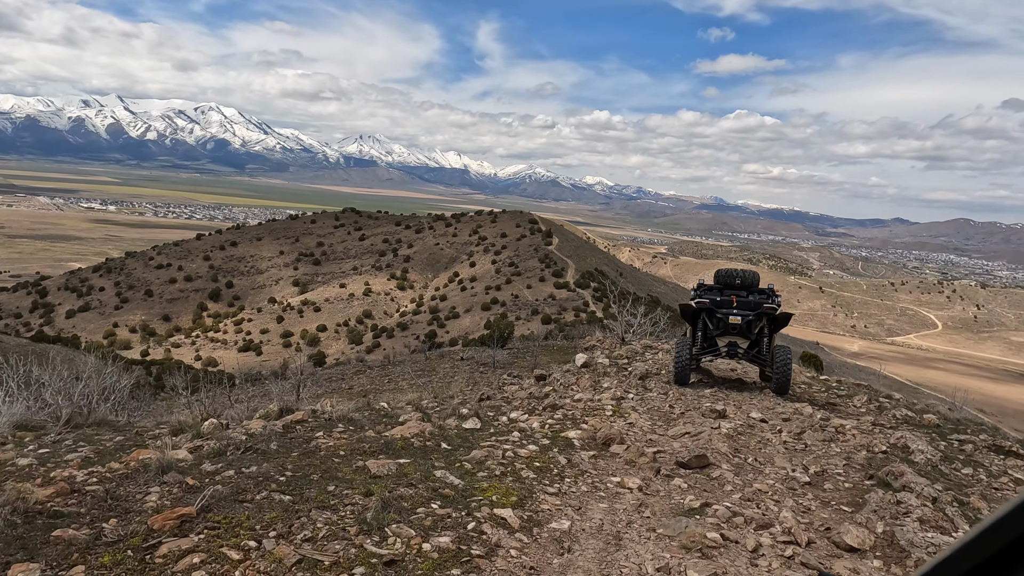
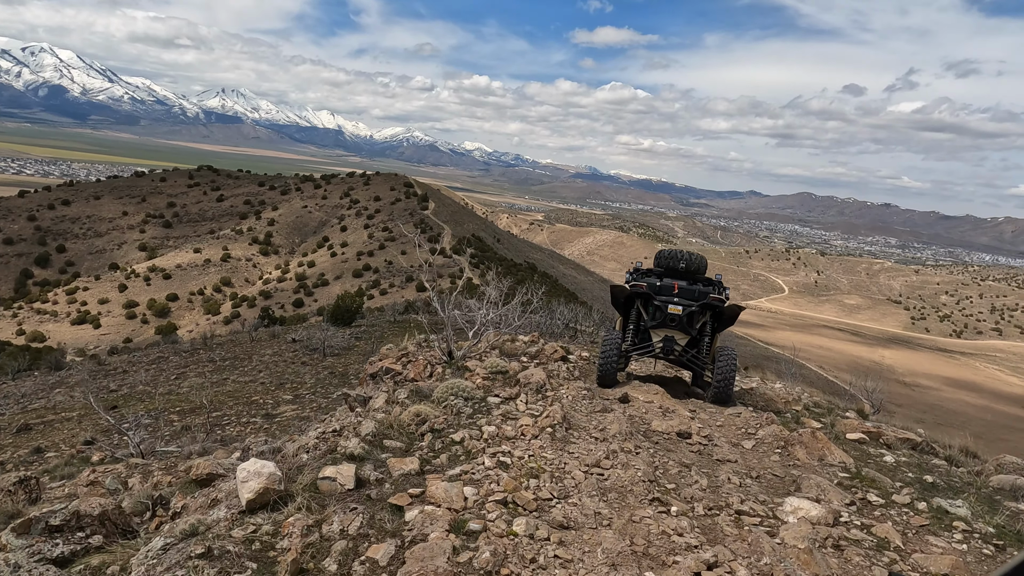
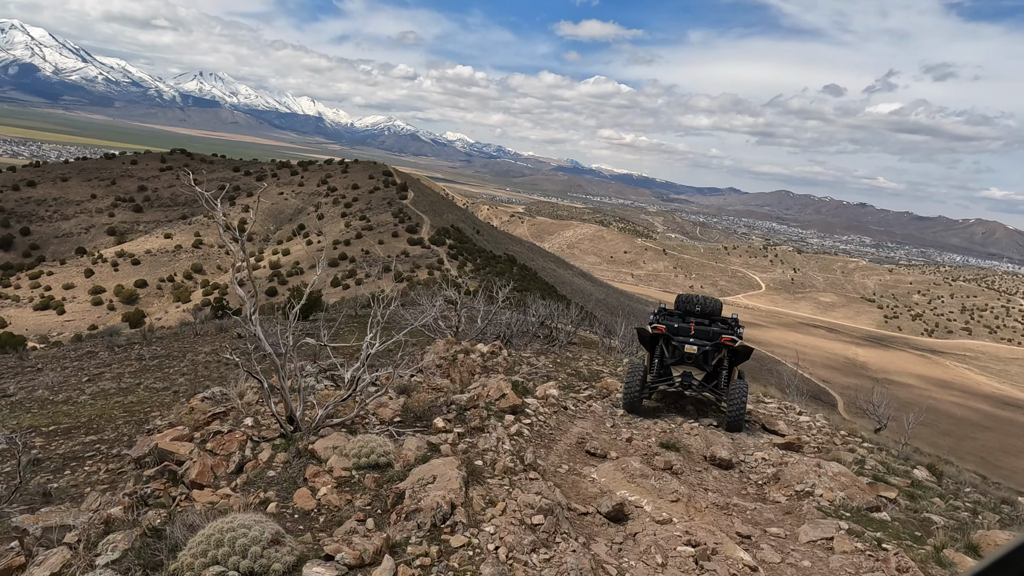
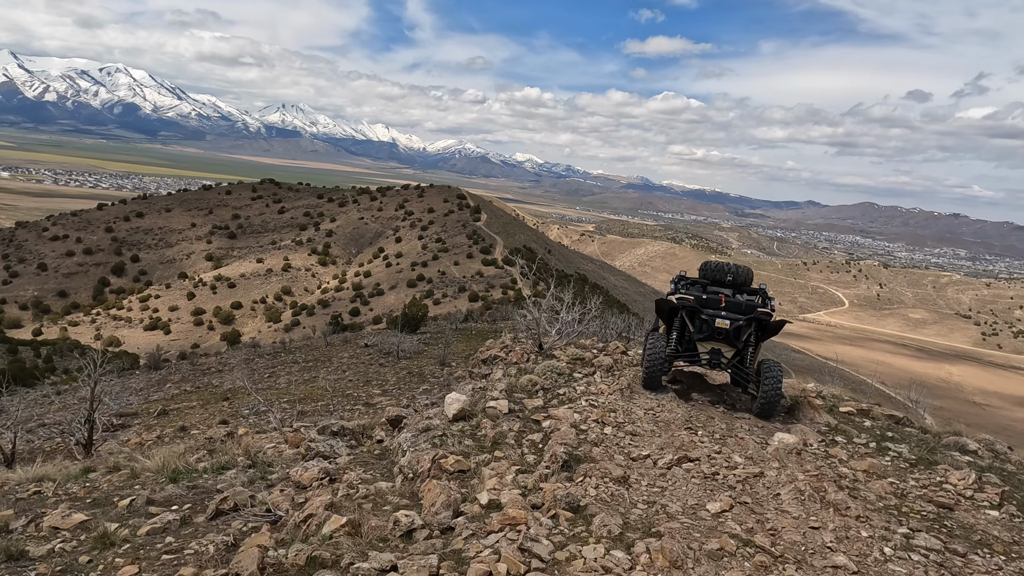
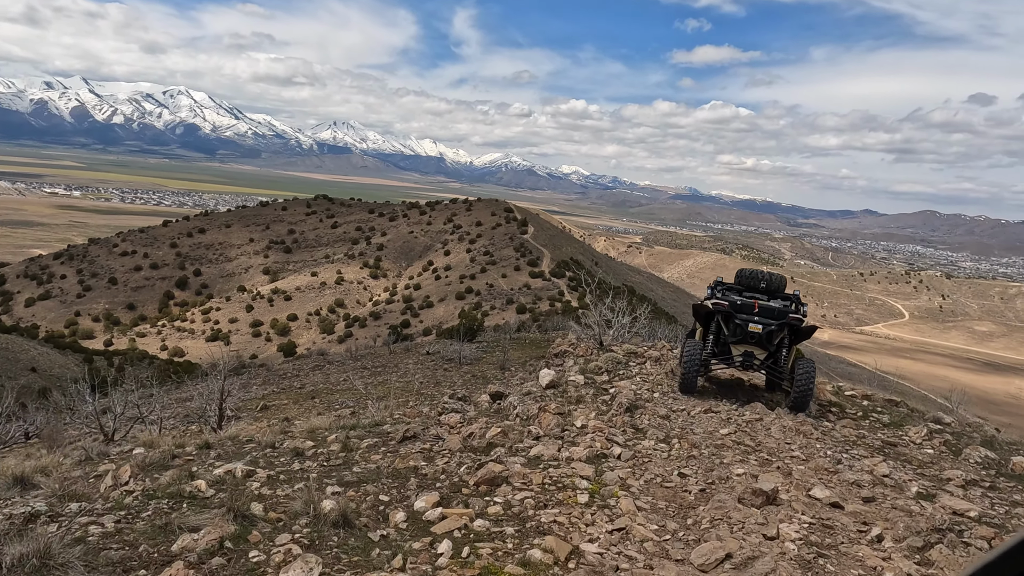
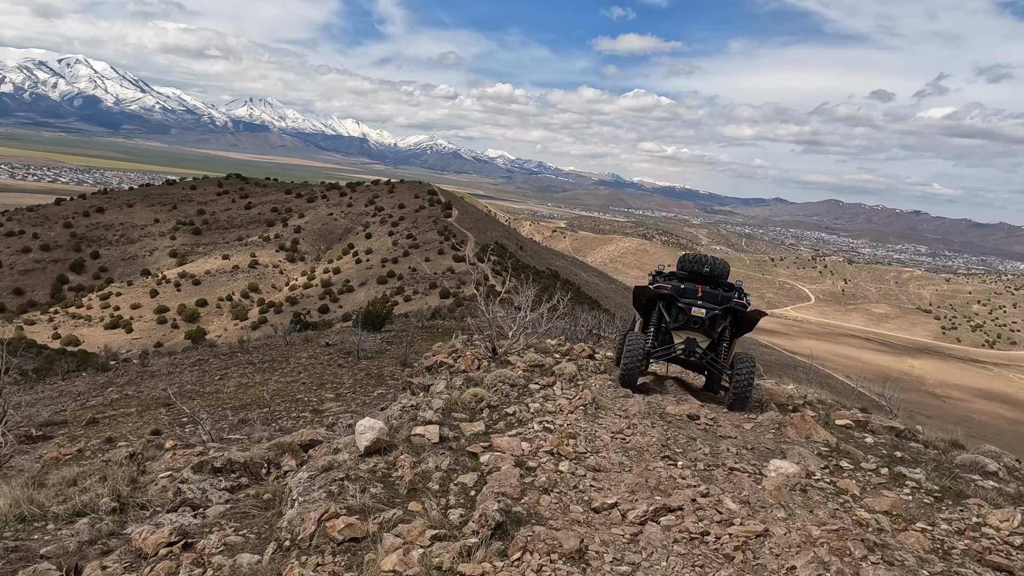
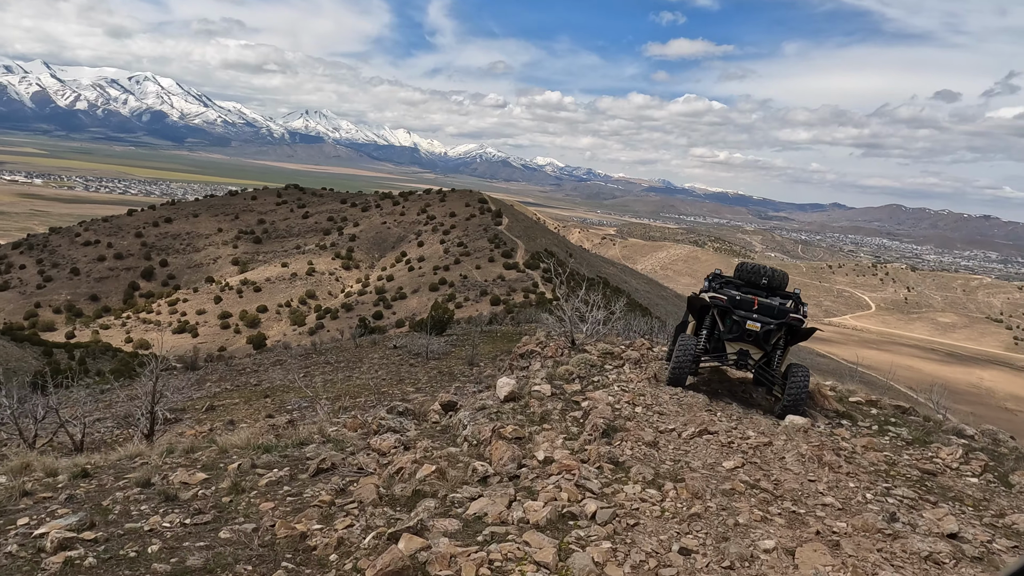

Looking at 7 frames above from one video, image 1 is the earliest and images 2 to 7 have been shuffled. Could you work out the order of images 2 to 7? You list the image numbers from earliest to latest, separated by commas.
5, 7, 4, 6, 2, 3
